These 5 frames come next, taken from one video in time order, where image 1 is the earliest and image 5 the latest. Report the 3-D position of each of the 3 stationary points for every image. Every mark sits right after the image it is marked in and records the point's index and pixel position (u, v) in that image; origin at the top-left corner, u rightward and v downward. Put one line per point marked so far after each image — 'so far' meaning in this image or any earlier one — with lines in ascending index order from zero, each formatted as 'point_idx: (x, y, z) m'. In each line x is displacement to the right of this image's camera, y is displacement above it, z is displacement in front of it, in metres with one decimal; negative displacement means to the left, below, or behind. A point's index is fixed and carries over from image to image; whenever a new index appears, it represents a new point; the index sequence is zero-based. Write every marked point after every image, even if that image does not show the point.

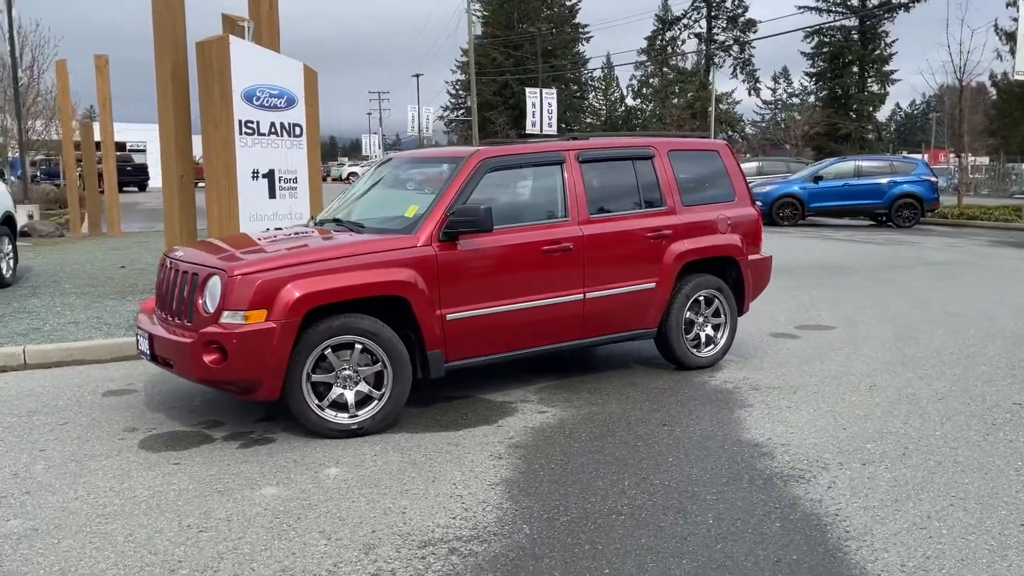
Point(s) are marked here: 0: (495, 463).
0: (-0.1, -1.0, +4.8) m
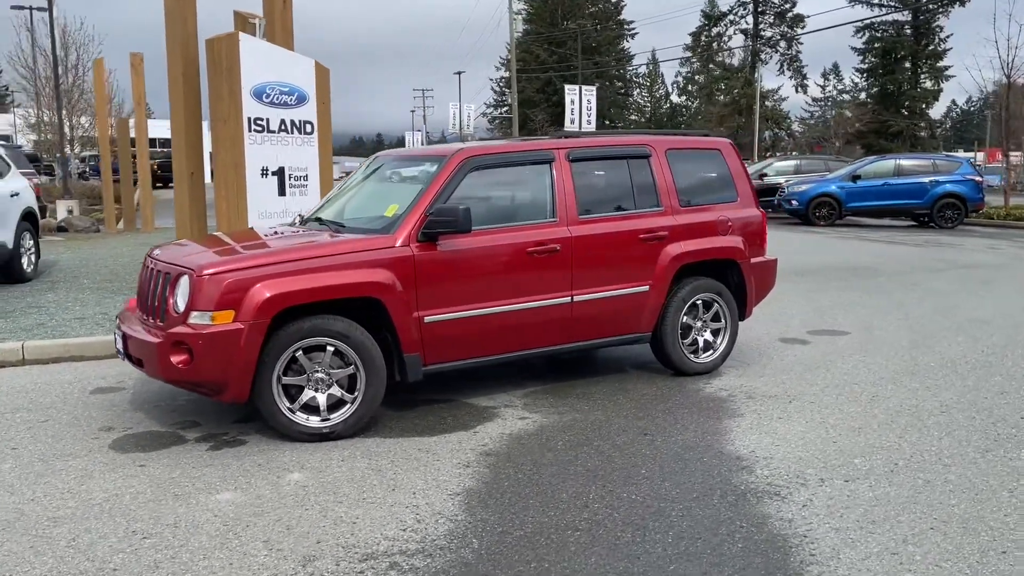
0: (-0.3, -1.0, +4.6) m
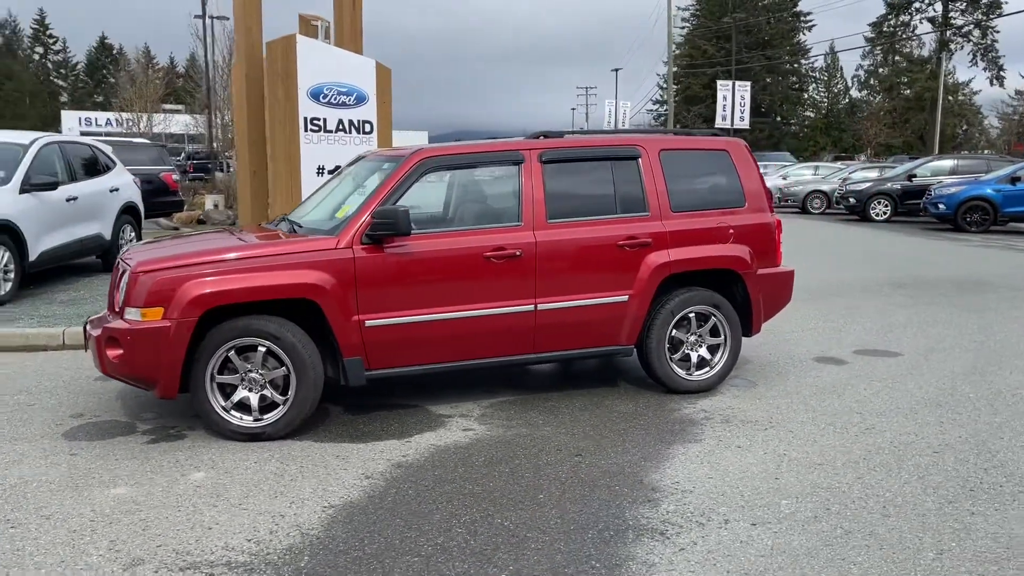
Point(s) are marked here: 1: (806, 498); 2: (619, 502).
0: (-0.8, -1.0, +4.5) m
1: (+1.4, -1.0, +4.3) m
2: (+0.5, -1.0, +4.2) m
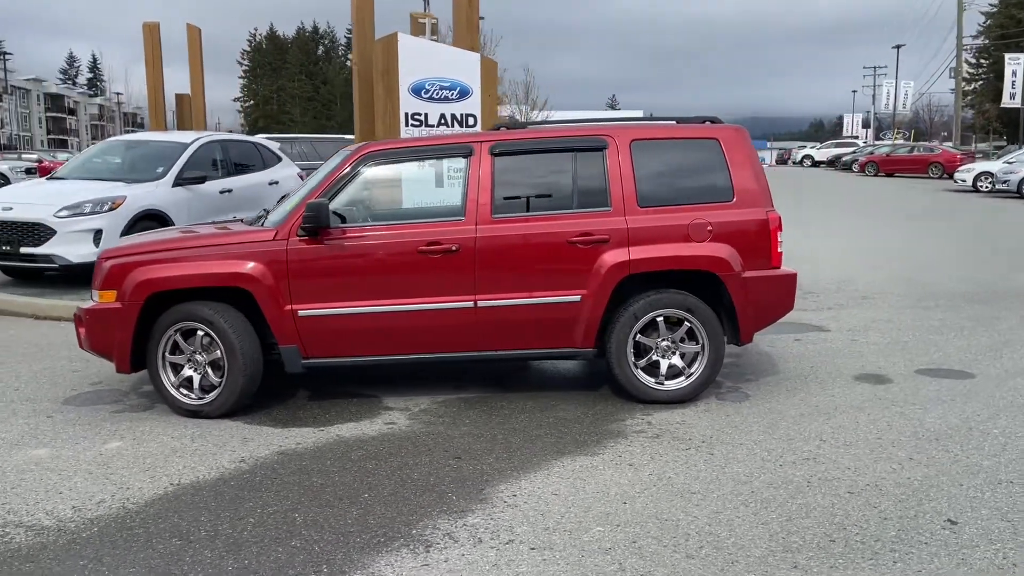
0: (-1.5, -1.0, +4.7) m
1: (+0.5, -1.0, +3.8) m
2: (-0.4, -1.0, +4.0) m
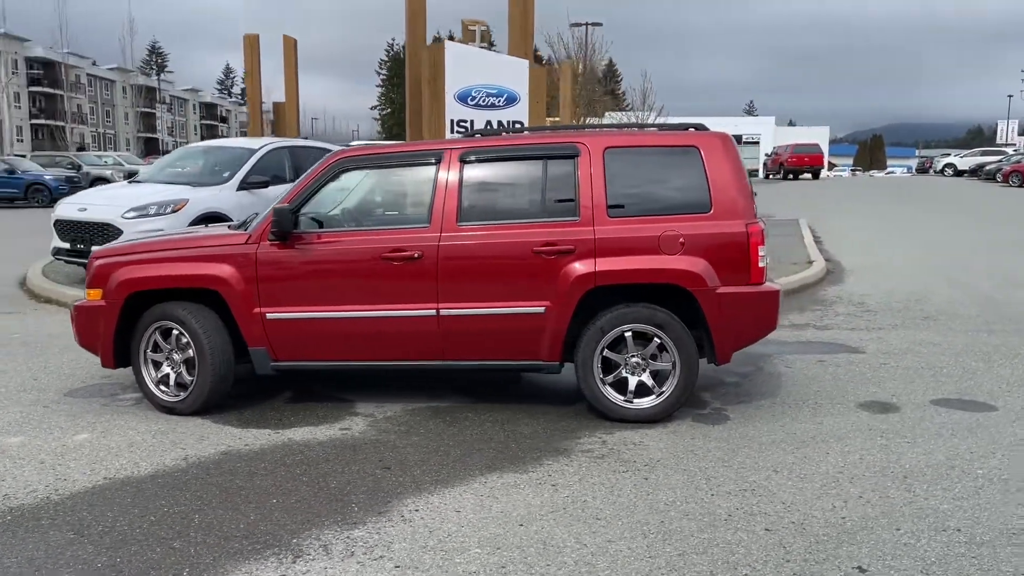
0: (-1.9, -1.0, +4.9) m
1: (0.0, -1.1, +3.6) m
2: (-0.9, -1.1, +4.0) m
